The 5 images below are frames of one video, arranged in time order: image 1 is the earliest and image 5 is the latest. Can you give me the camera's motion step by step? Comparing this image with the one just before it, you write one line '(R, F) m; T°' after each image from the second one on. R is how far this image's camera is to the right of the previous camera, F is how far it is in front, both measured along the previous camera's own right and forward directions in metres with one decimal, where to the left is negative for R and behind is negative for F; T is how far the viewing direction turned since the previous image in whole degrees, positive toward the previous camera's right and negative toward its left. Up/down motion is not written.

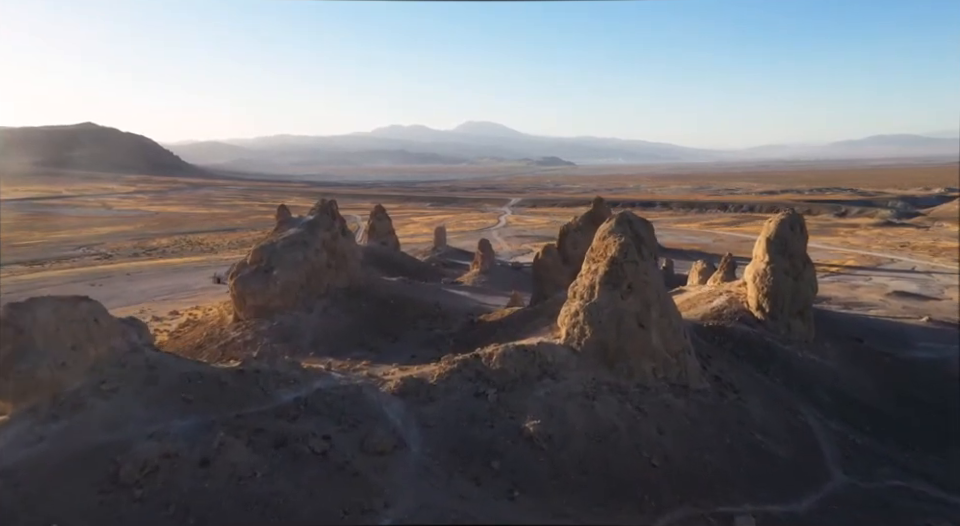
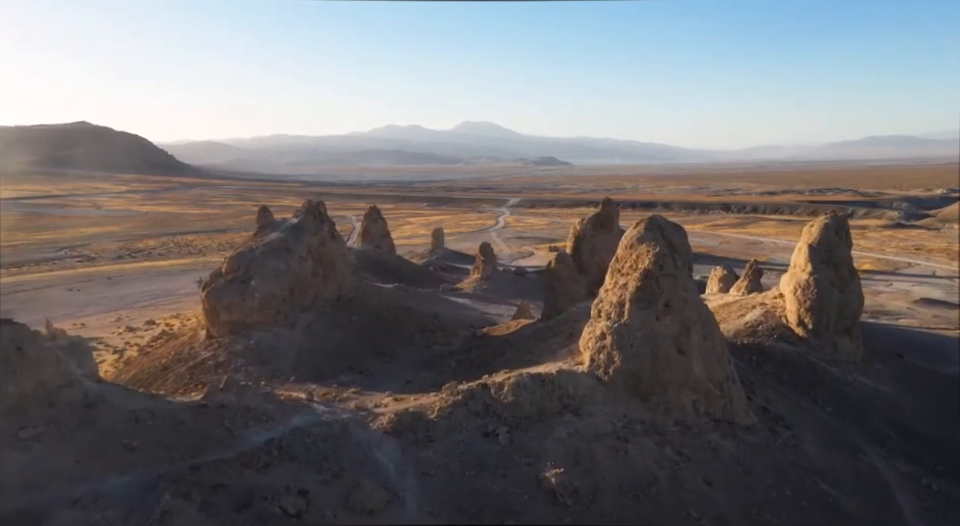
(-0.3, +2.5) m; 0°
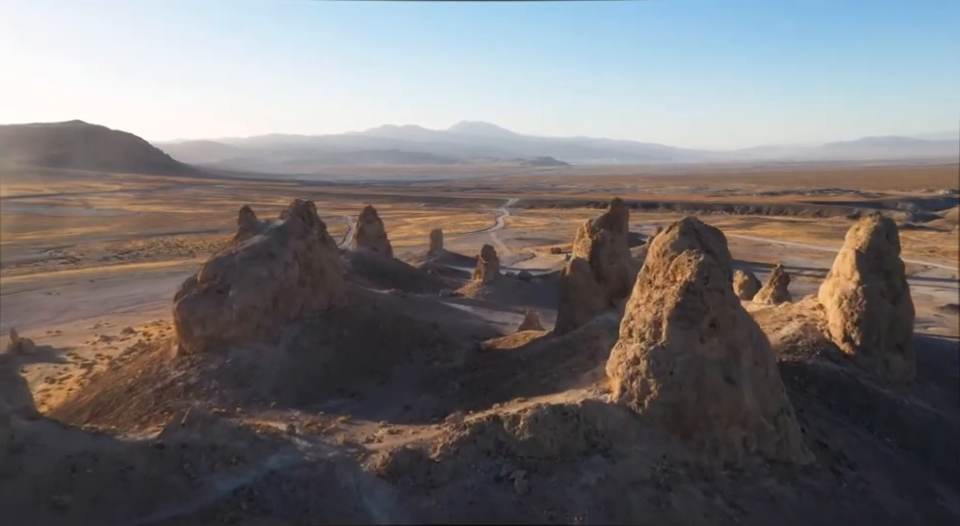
(-0.3, +2.1) m; 0°
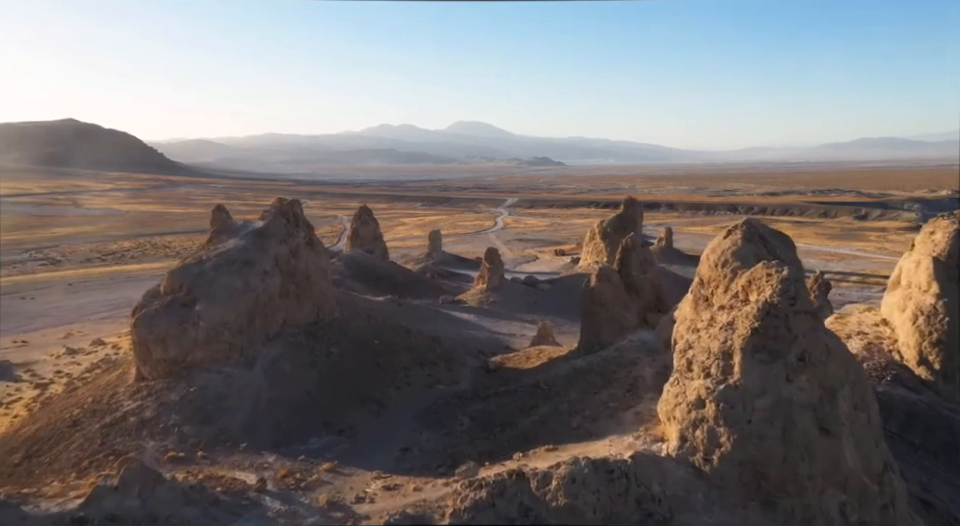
(-0.4, +2.5) m; 0°
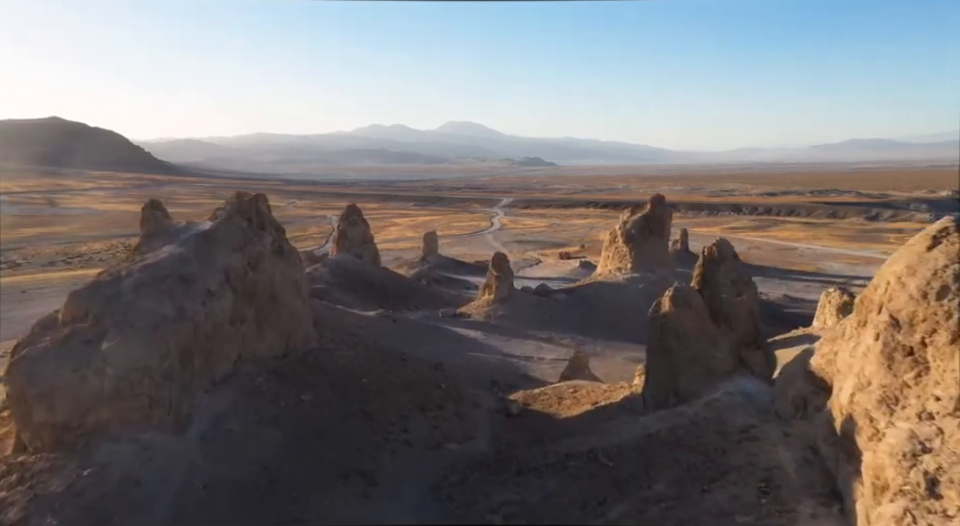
(-0.7, +4.3) m; +1°
